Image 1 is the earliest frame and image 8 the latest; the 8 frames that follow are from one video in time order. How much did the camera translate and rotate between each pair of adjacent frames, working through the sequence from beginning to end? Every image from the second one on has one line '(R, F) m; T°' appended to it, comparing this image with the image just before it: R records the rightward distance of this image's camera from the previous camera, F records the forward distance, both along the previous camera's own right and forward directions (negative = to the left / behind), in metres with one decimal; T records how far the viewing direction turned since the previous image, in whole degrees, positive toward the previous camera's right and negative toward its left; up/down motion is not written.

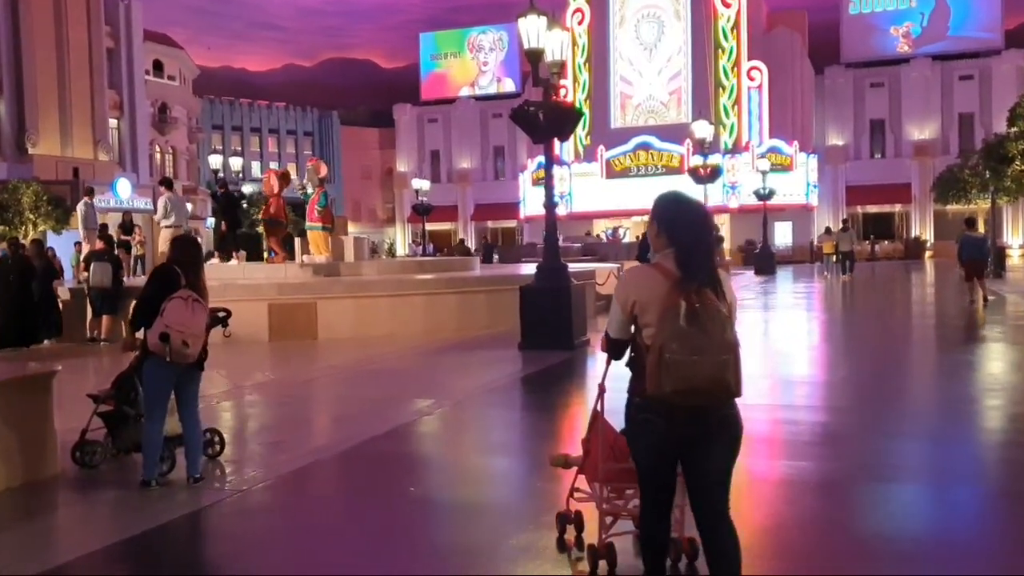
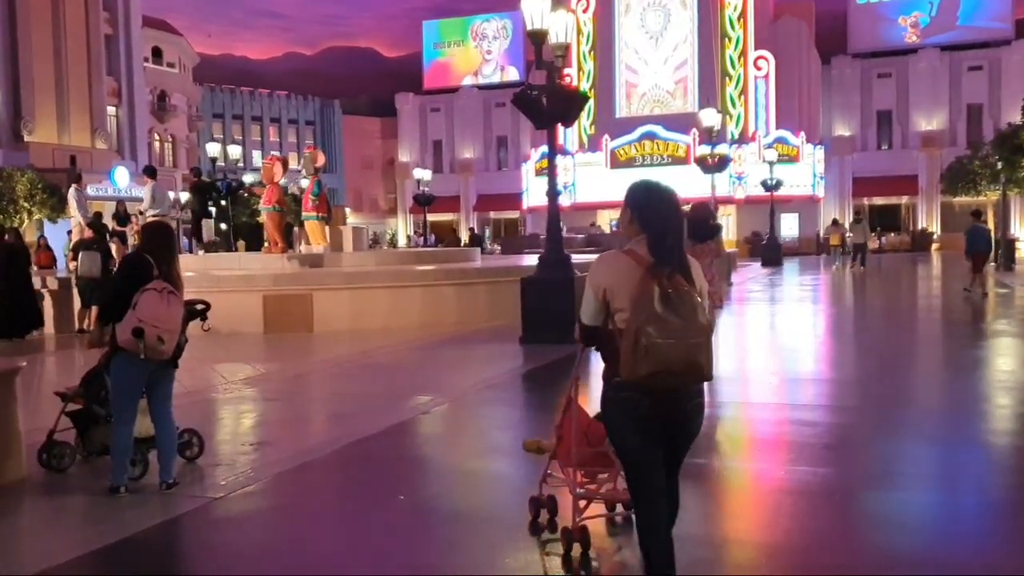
(0.0, +0.4) m; 0°
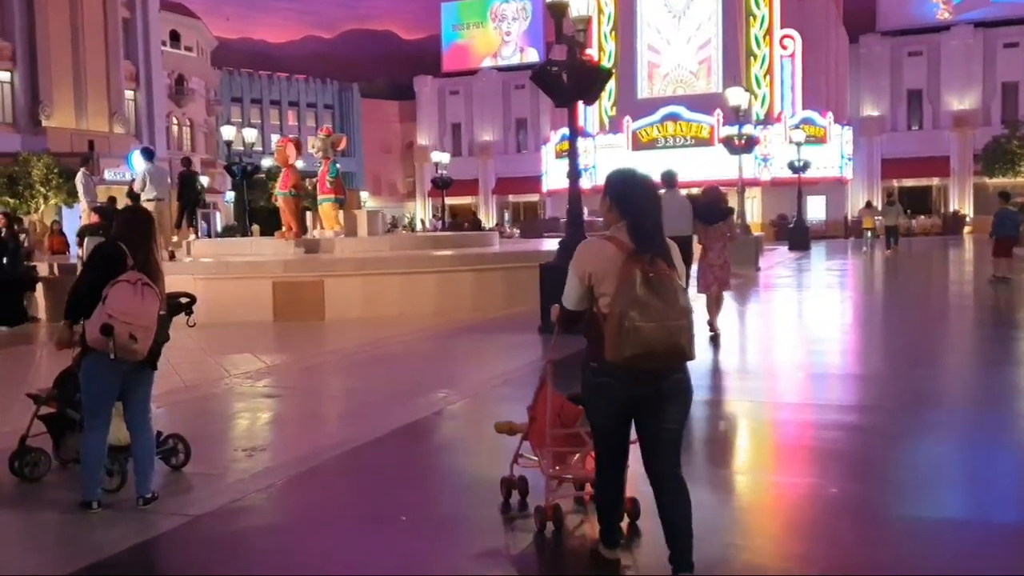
(0.0, +0.5) m; -1°
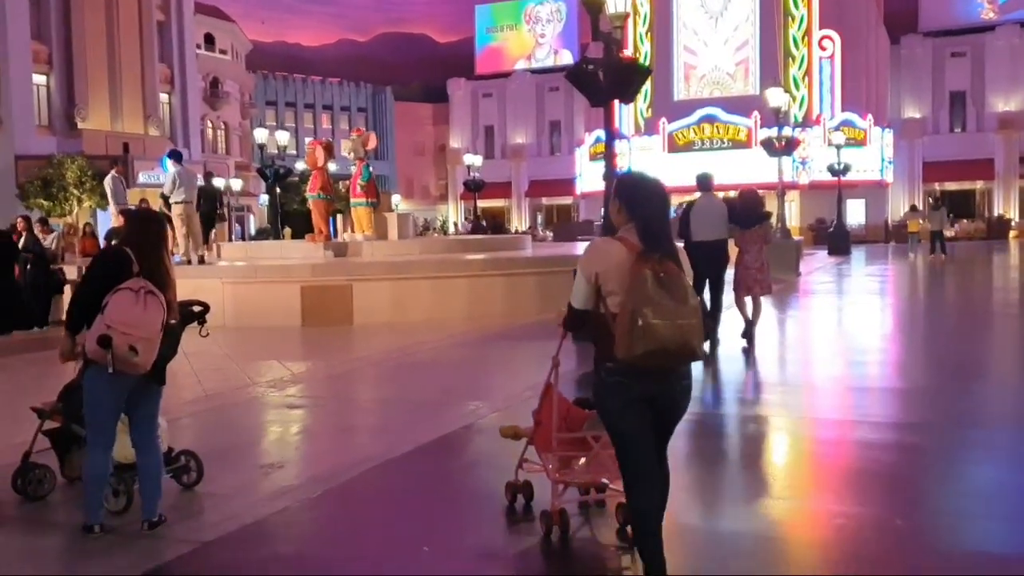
(0.0, +0.4) m; -2°
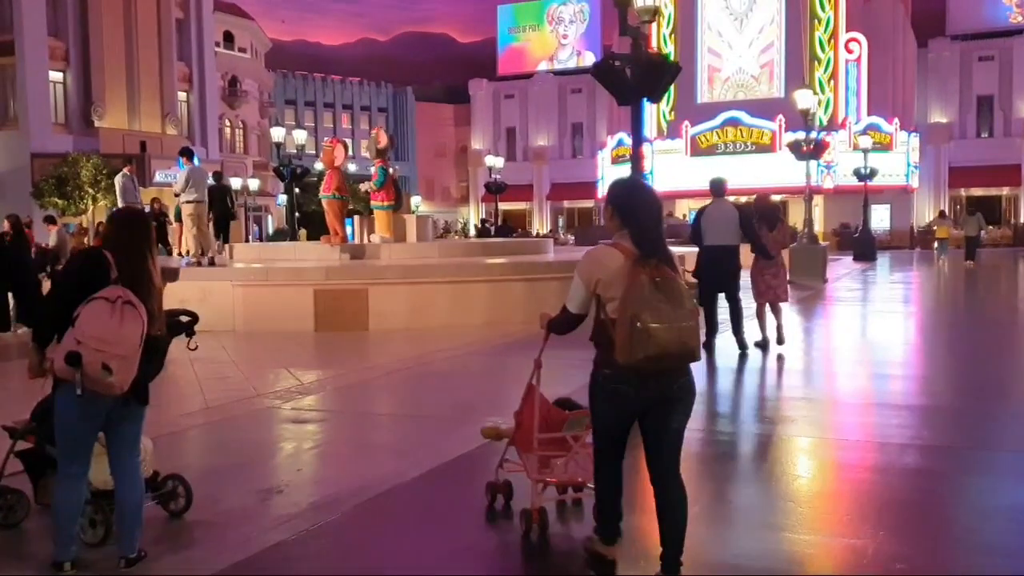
(0.0, +0.4) m; -1°
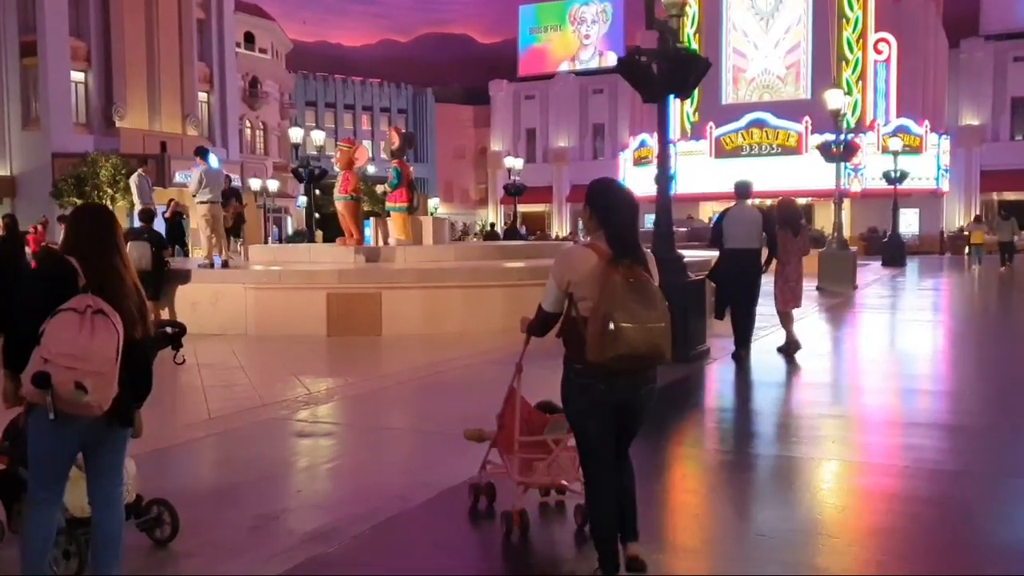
(0.0, +0.4) m; -1°
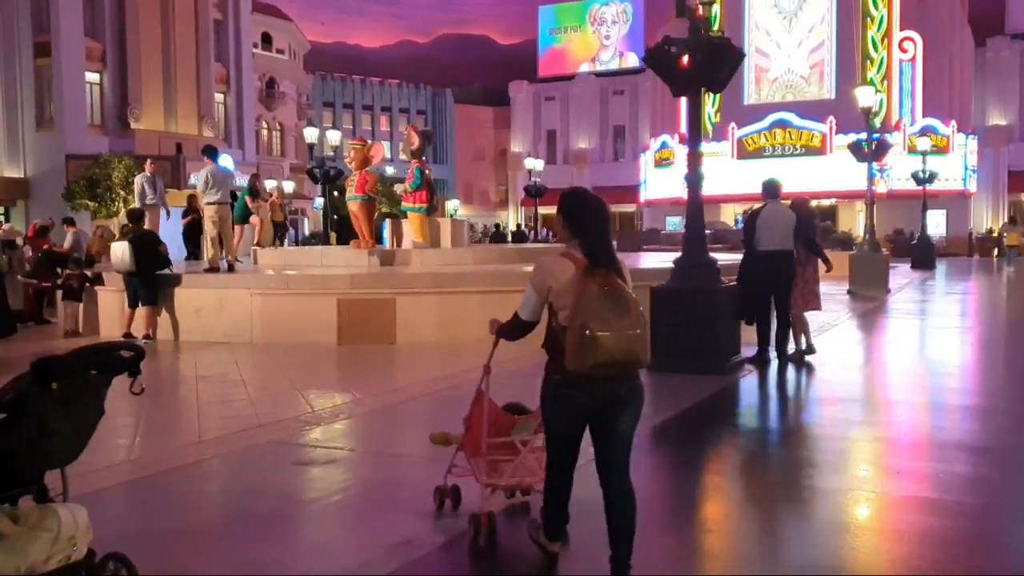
(0.0, +0.6) m; -1°
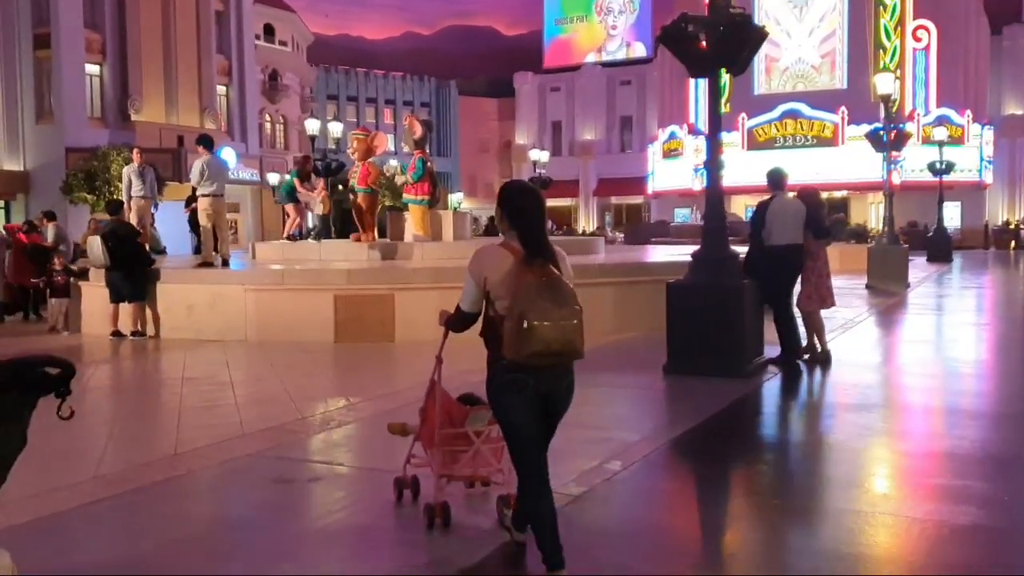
(0.0, +0.5) m; 0°
